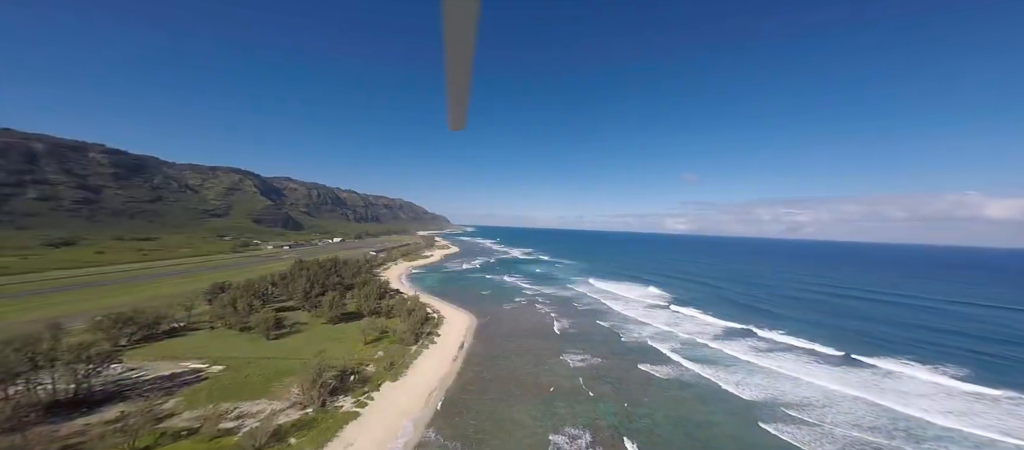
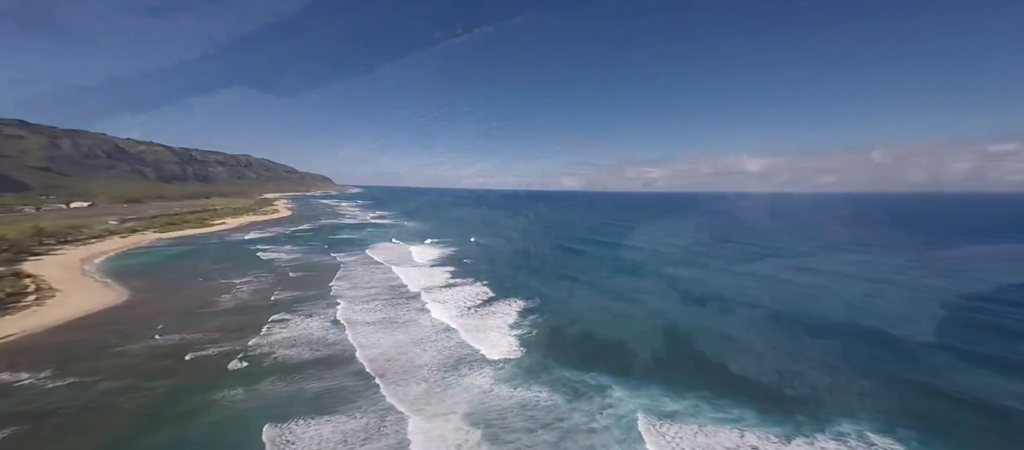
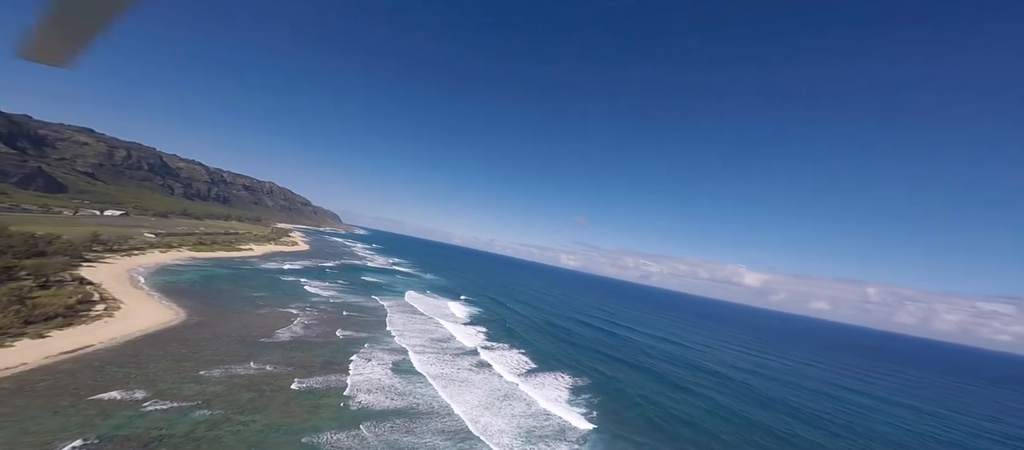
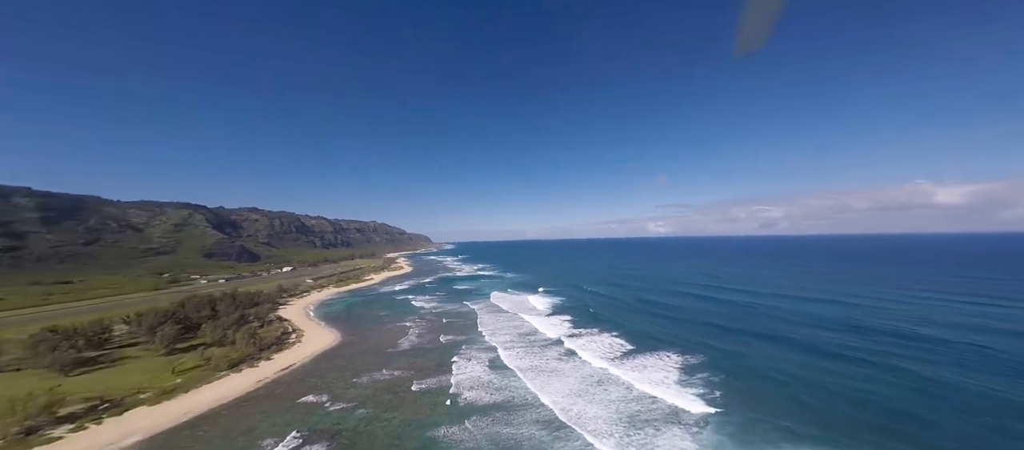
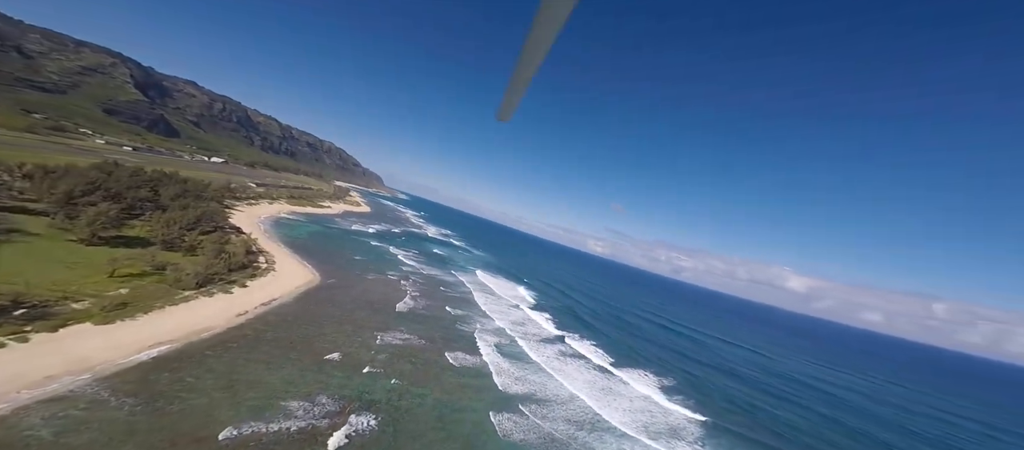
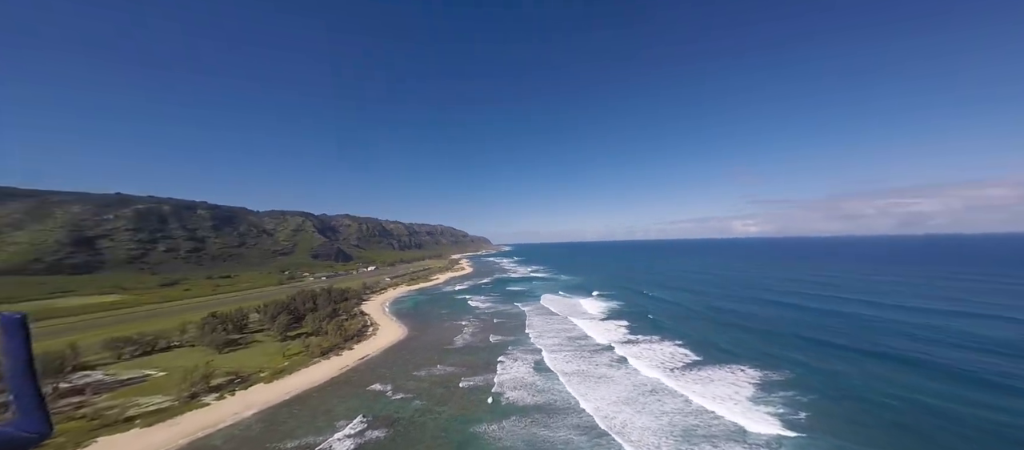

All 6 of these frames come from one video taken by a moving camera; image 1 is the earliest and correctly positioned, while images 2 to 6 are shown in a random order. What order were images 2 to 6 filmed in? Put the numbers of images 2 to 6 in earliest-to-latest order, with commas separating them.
5, 3, 4, 6, 2
